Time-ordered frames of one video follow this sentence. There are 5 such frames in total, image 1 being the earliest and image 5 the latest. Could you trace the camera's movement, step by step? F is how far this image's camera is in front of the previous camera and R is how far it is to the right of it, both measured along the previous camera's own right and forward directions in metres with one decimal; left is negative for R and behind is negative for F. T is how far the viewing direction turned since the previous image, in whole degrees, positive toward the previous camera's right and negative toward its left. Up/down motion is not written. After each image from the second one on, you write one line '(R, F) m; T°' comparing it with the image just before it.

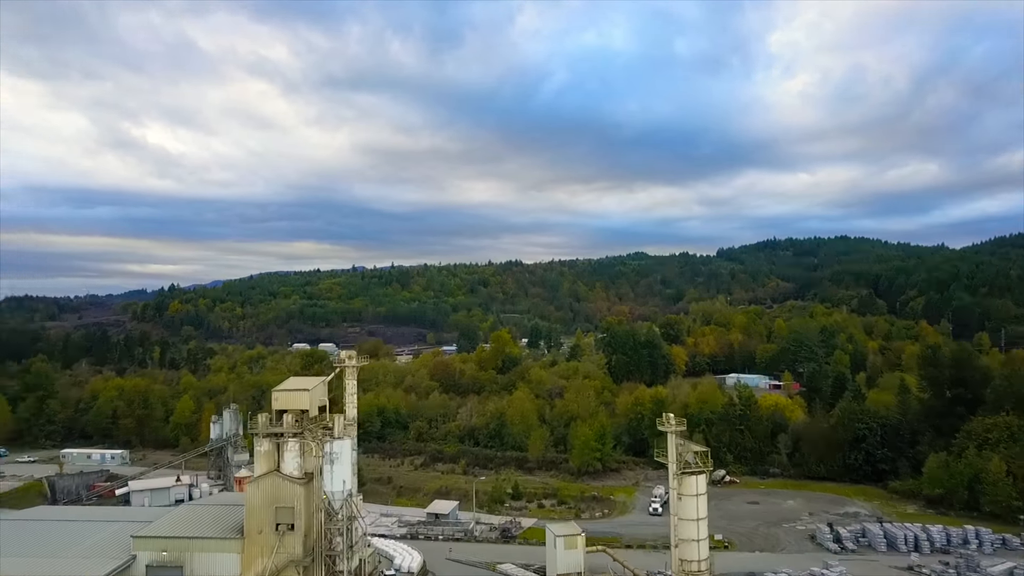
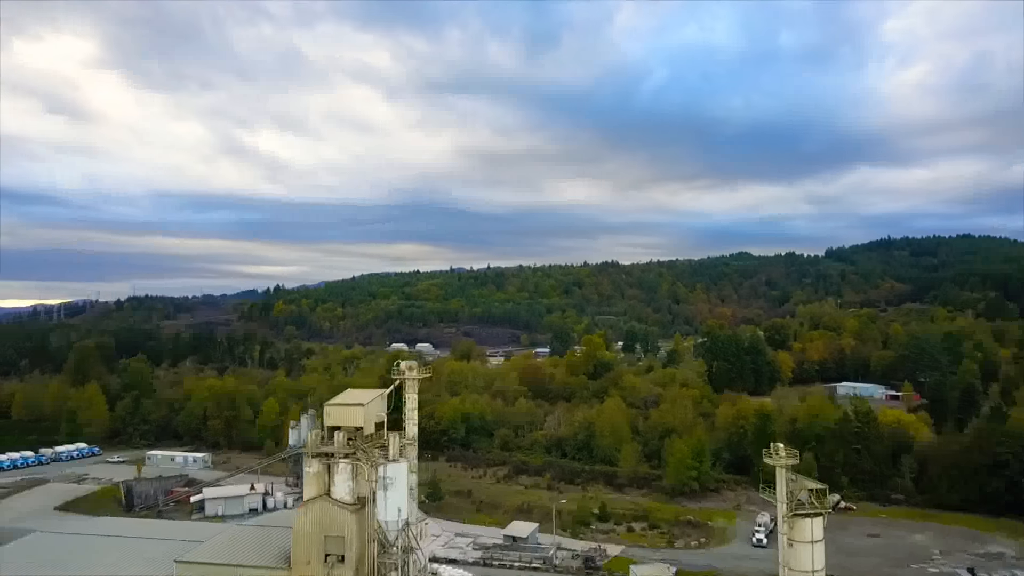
(+0.2, +3.8) m; -8°
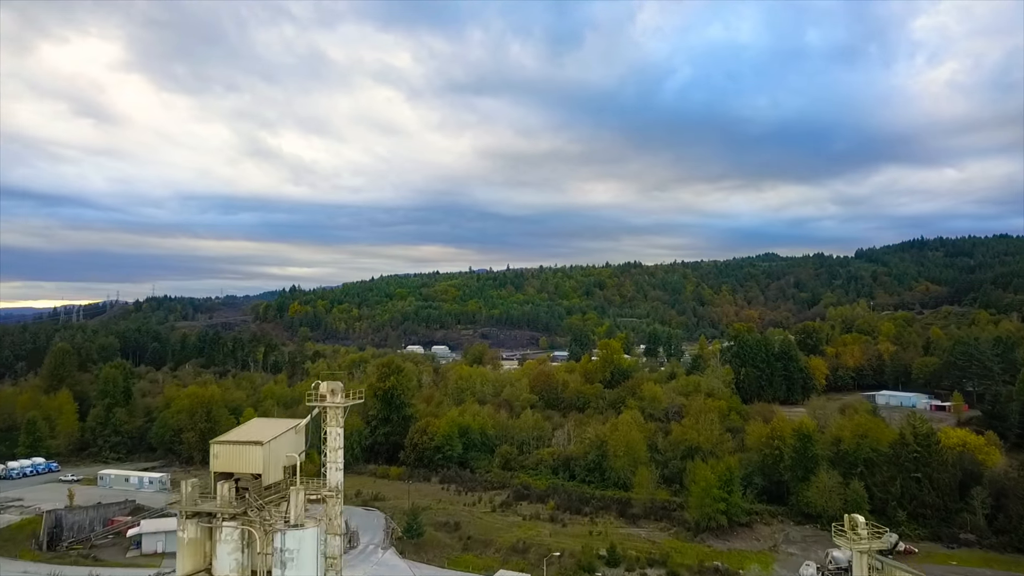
(+1.8, +6.8) m; -2°
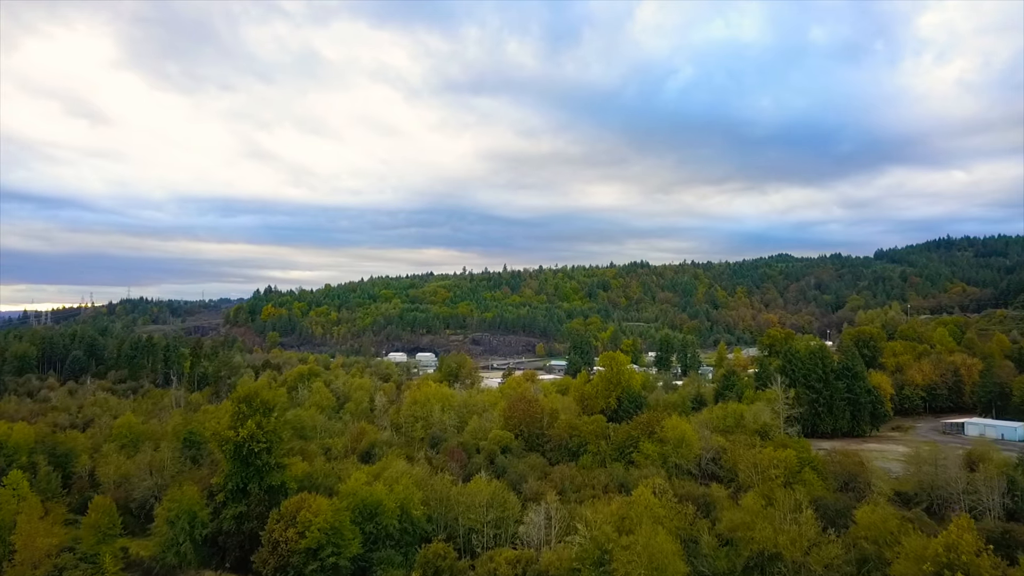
(+3.7, +24.2) m; 0°
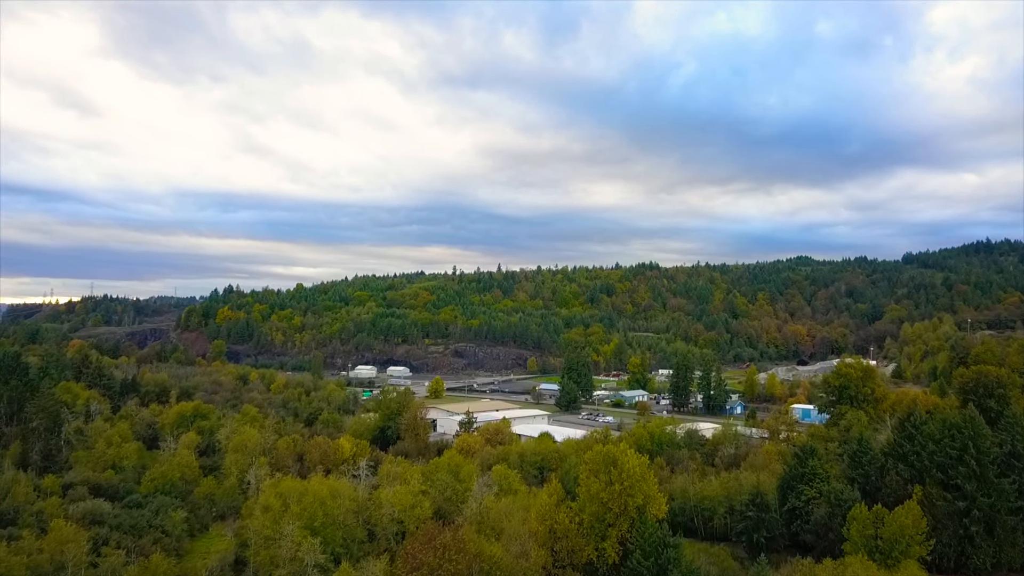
(+5.2, +30.7) m; 0°
